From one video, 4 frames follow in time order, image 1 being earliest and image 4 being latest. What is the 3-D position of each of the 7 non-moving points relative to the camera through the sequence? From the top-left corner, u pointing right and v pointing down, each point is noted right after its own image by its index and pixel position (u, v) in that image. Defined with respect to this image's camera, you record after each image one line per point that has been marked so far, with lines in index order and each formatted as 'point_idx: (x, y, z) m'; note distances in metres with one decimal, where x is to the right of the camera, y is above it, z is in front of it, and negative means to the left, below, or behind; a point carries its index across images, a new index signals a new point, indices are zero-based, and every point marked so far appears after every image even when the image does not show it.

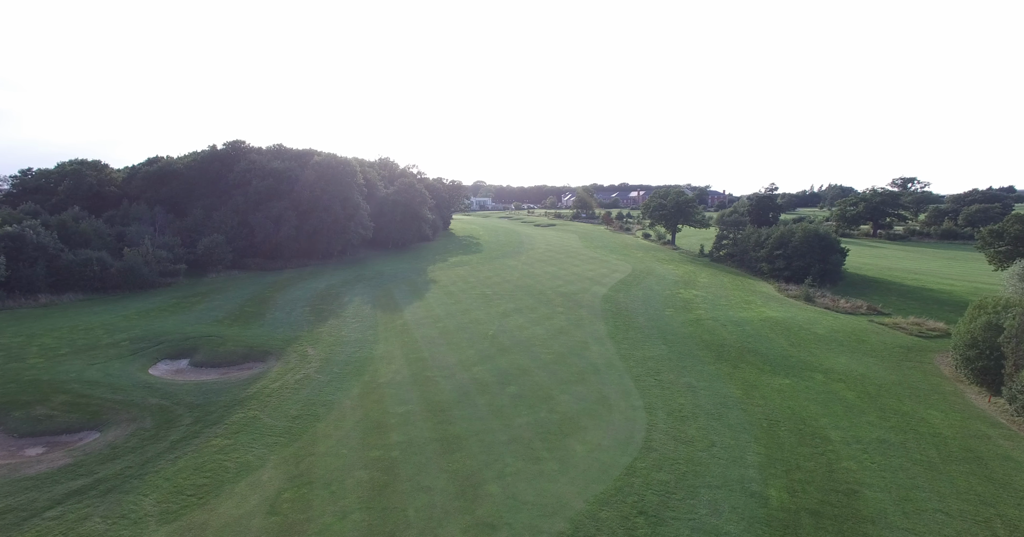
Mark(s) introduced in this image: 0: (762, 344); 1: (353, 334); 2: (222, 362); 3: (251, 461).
0: (+10.9, -3.3, +18.7) m
1: (-7.4, -3.1, +19.9) m
2: (-10.9, -3.5, +16.0) m
3: (-6.3, -4.7, +10.4) m
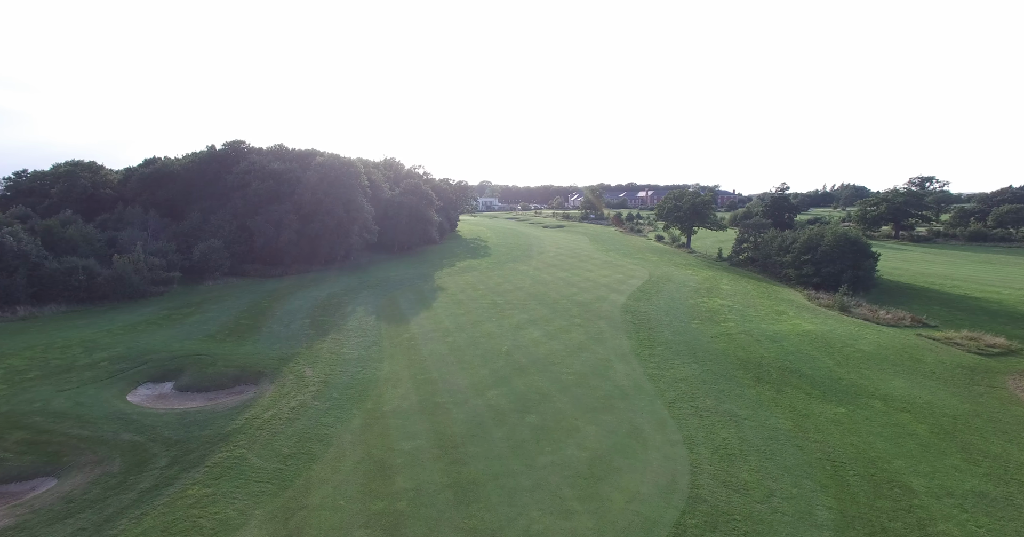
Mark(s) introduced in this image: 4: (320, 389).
0: (+11.6, -3.7, +16.9) m
1: (-6.7, -3.5, +18.3) m
2: (-10.2, -4.0, +14.5) m
3: (-5.8, -5.1, +8.8) m
4: (-6.6, -4.2, +14.8) m
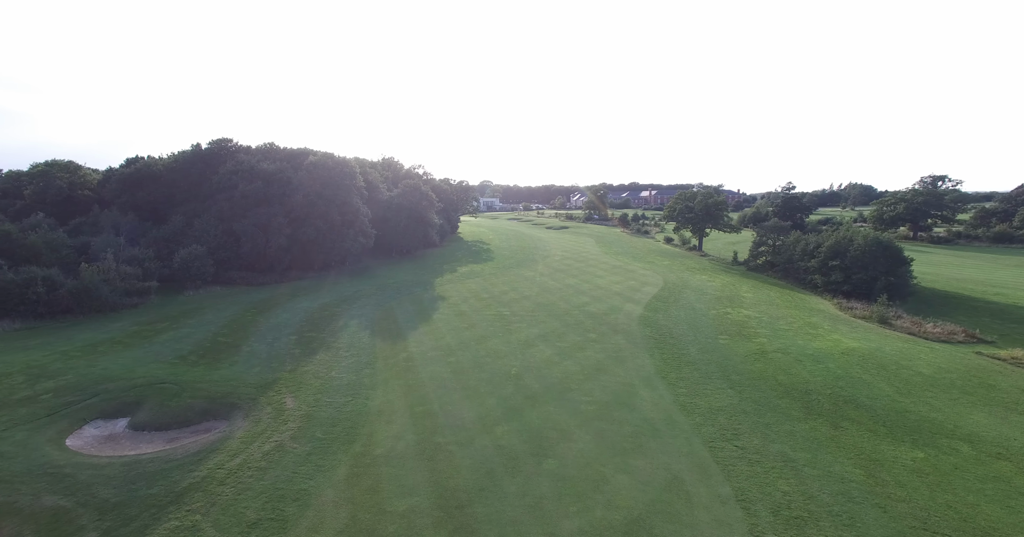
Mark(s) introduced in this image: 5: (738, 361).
0: (+12.0, -4.2, +14.7) m
1: (-6.3, -4.0, +16.2) m
2: (-9.8, -4.5, +12.3) m
3: (-5.4, -5.6, +6.6) m
4: (-6.2, -4.7, +12.7) m
5: (+9.5, -3.8, +17.9) m
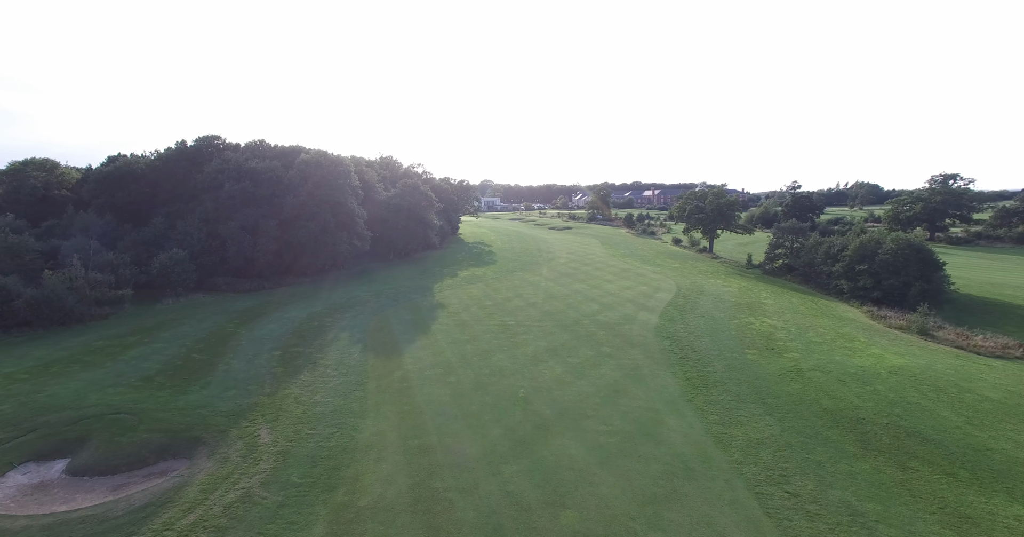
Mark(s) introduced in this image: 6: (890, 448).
0: (+12.2, -4.5, +12.8) m
1: (-6.0, -4.3, +14.3) m
2: (-9.6, -4.8, +10.4) m
3: (-5.1, -6.0, +4.7) m
4: (-6.0, -5.0, +10.8) m
5: (+9.7, -4.1, +16.0) m
6: (+10.3, -4.9, +11.7) m
